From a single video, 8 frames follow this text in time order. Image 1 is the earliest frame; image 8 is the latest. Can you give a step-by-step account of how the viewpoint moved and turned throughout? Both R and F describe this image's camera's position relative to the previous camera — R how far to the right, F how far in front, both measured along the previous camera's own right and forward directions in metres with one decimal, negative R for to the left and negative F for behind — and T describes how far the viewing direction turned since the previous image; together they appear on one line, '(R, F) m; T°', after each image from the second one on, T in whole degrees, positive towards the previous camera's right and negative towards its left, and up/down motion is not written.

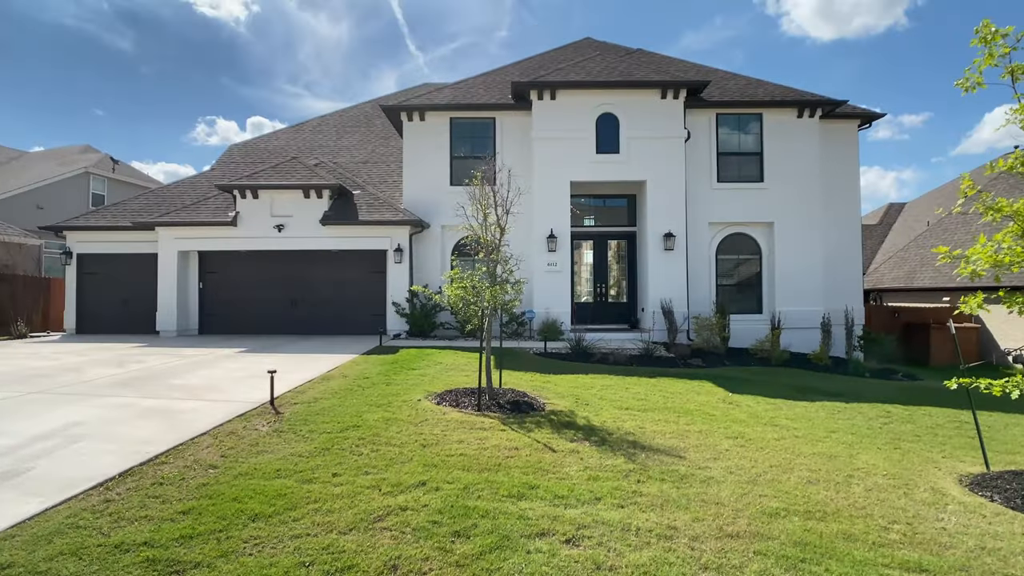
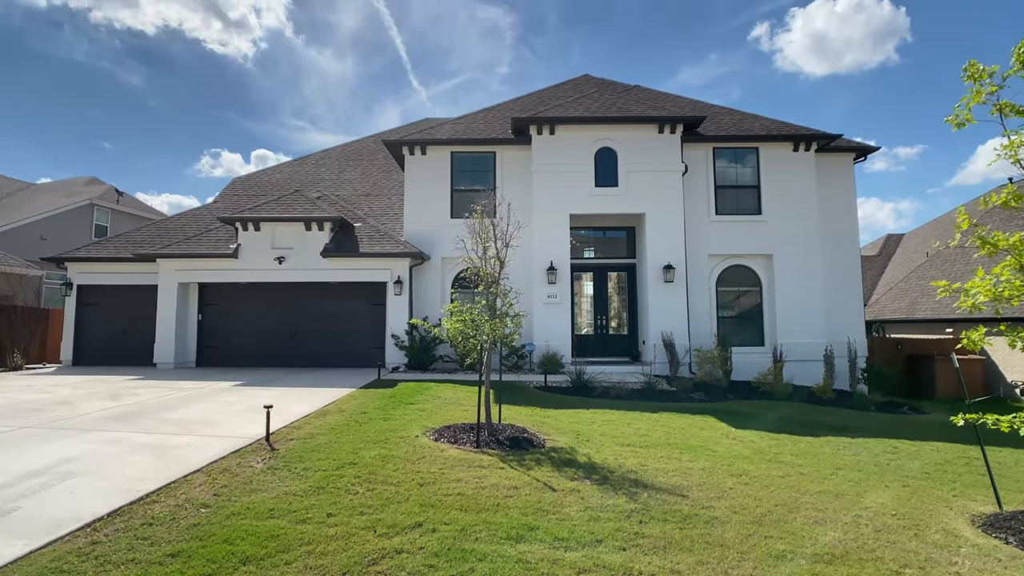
(0.0, 0.0) m; 0°
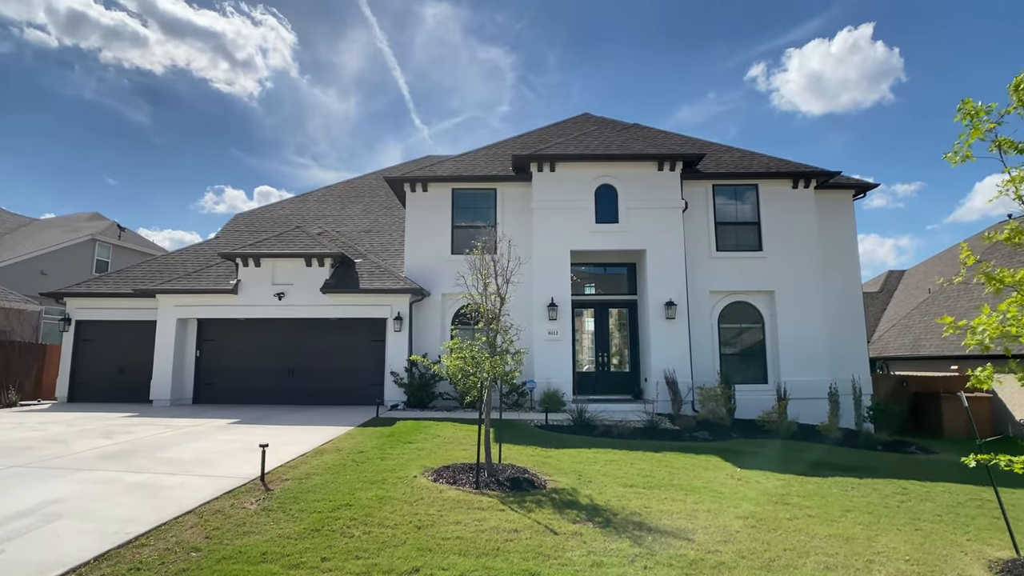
(0.0, +0.1) m; 0°
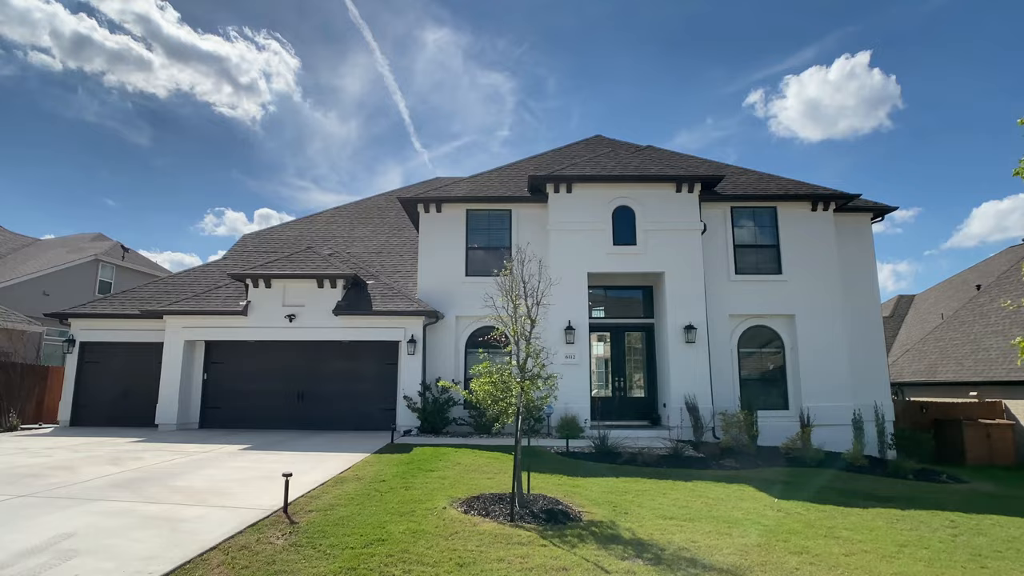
(-0.4, +0.3) m; 0°
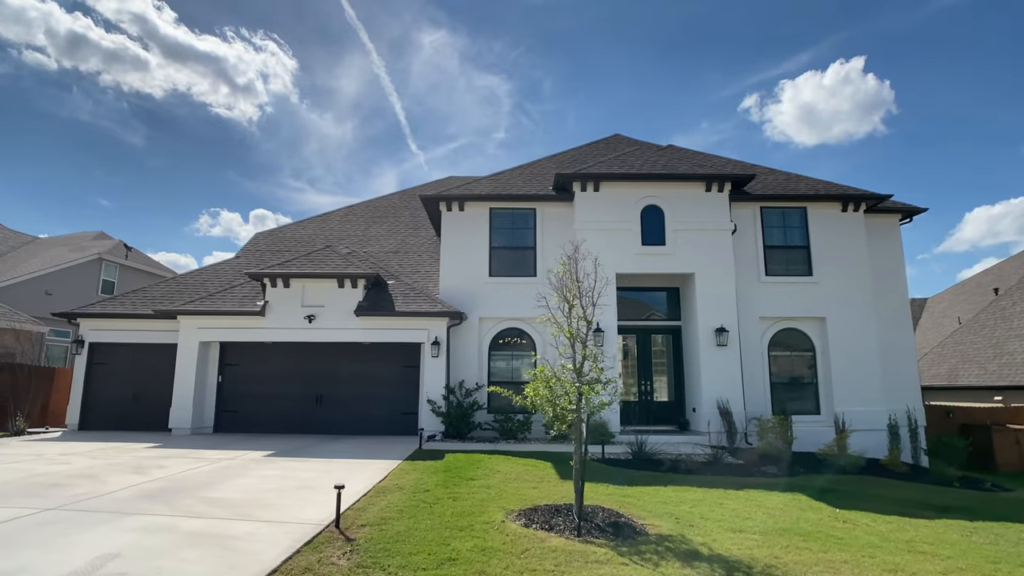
(-0.8, +0.4) m; +1°
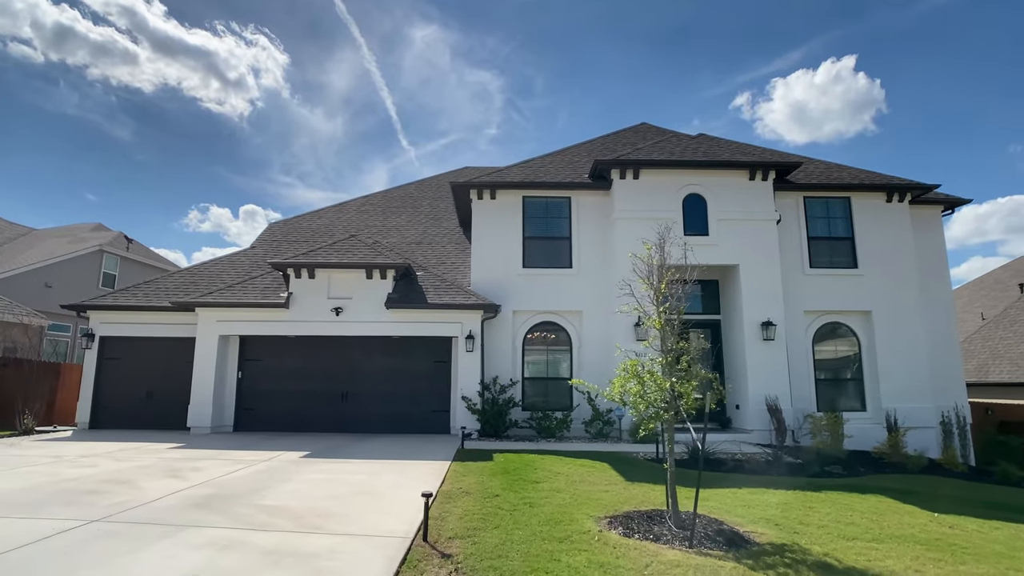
(-1.1, +0.7) m; +1°
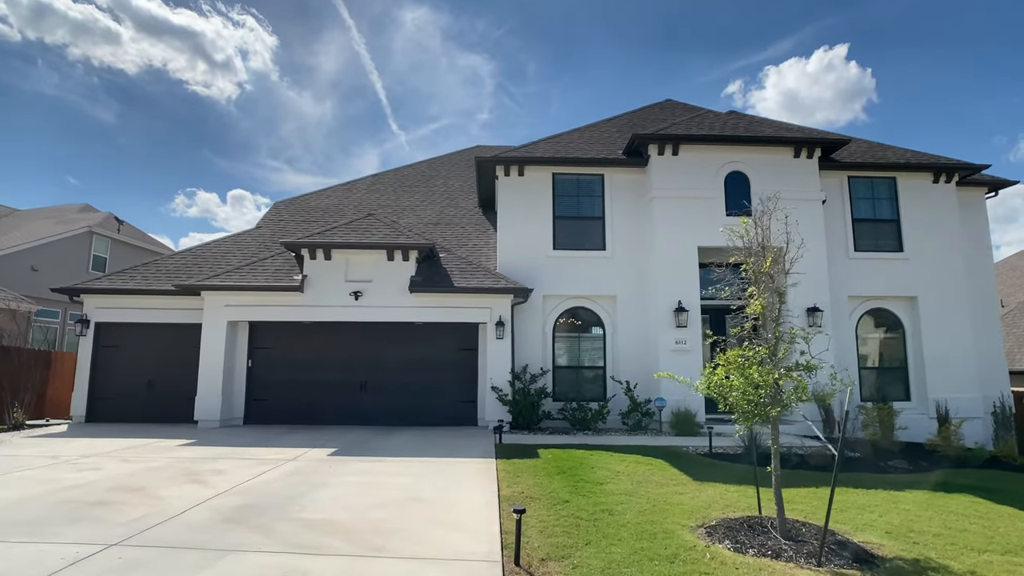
(-0.9, +0.9) m; +1°
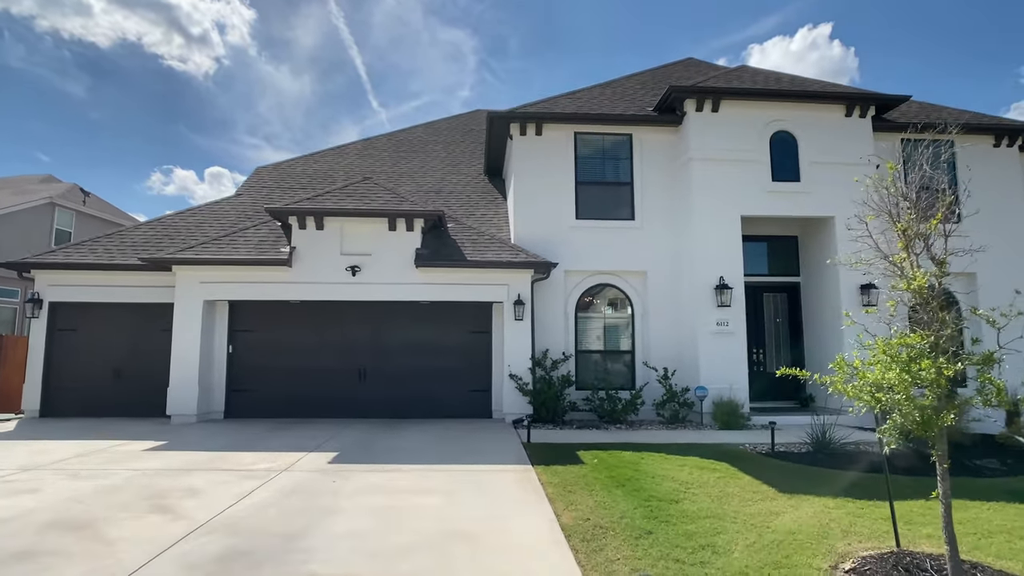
(-0.7, +1.6) m; +2°
